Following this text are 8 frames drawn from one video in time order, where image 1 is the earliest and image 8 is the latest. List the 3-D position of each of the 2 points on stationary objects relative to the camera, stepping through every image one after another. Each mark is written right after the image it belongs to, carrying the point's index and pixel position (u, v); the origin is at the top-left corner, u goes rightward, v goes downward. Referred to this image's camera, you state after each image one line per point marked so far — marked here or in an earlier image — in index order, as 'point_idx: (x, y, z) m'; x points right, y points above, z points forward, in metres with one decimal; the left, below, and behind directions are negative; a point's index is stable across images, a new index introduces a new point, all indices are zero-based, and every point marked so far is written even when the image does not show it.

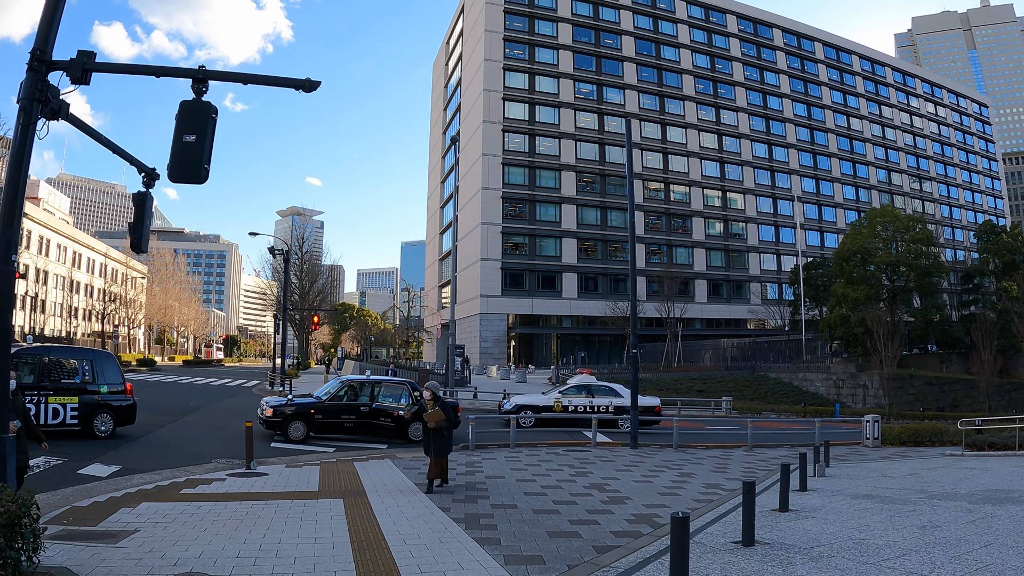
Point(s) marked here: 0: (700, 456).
0: (+4.3, -3.8, +13.6) m
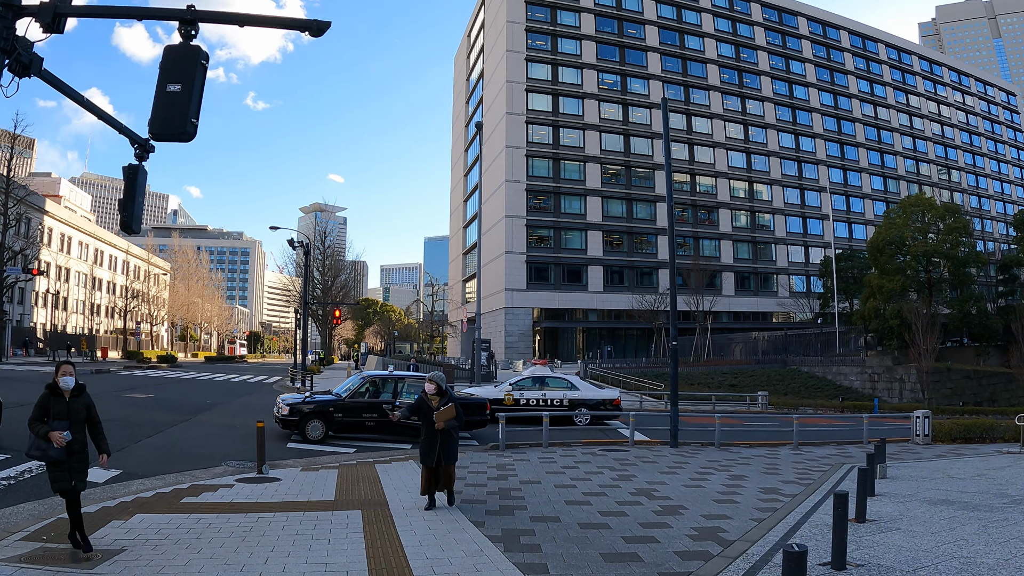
0: (+4.9, -3.5, +12.6) m
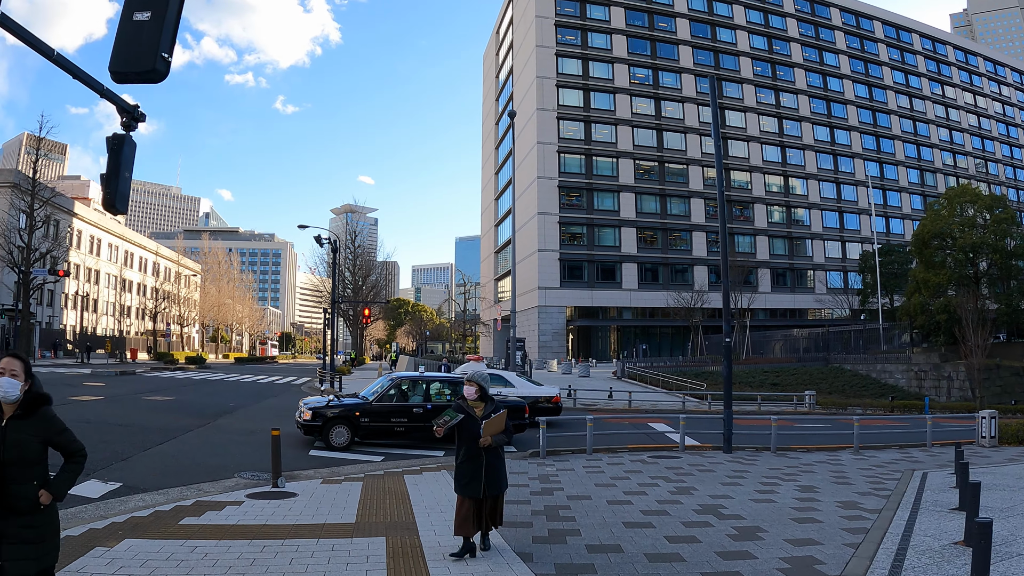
0: (+5.7, -3.3, +11.5) m
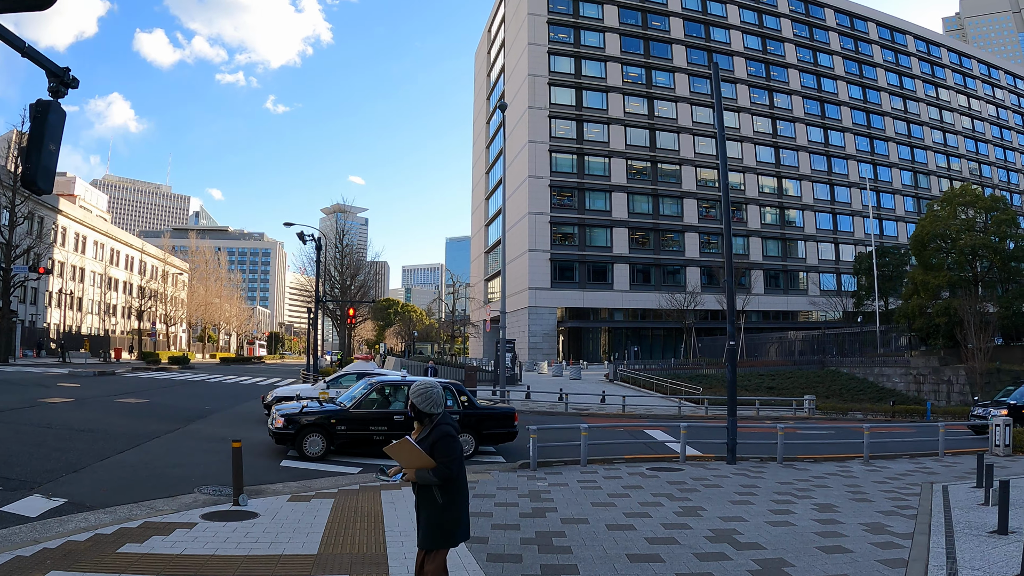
0: (+5.5, -3.3, +10.7) m
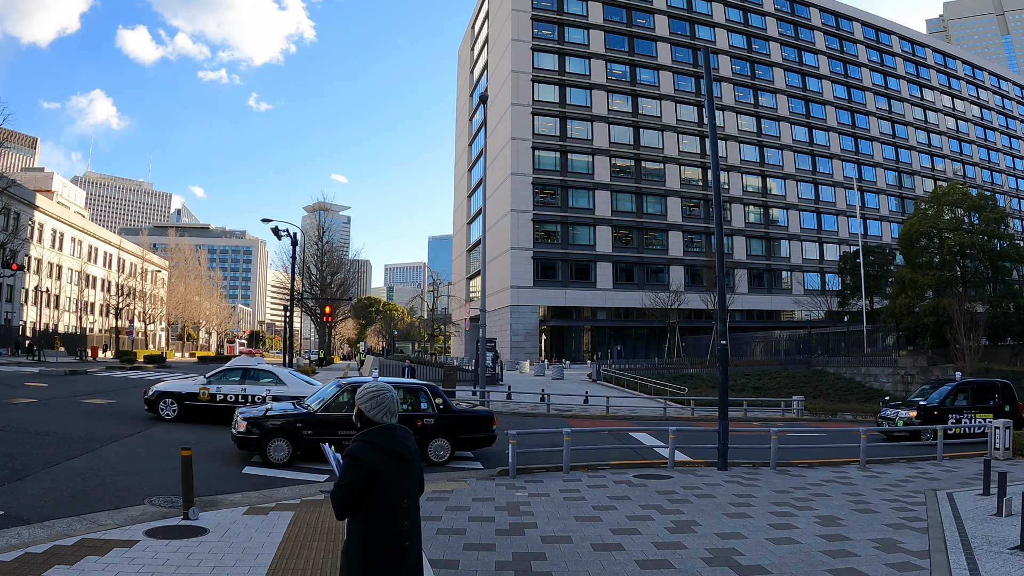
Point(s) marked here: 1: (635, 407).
0: (+5.1, -3.2, +10.1) m
1: (+4.0, -3.9, +19.8) m
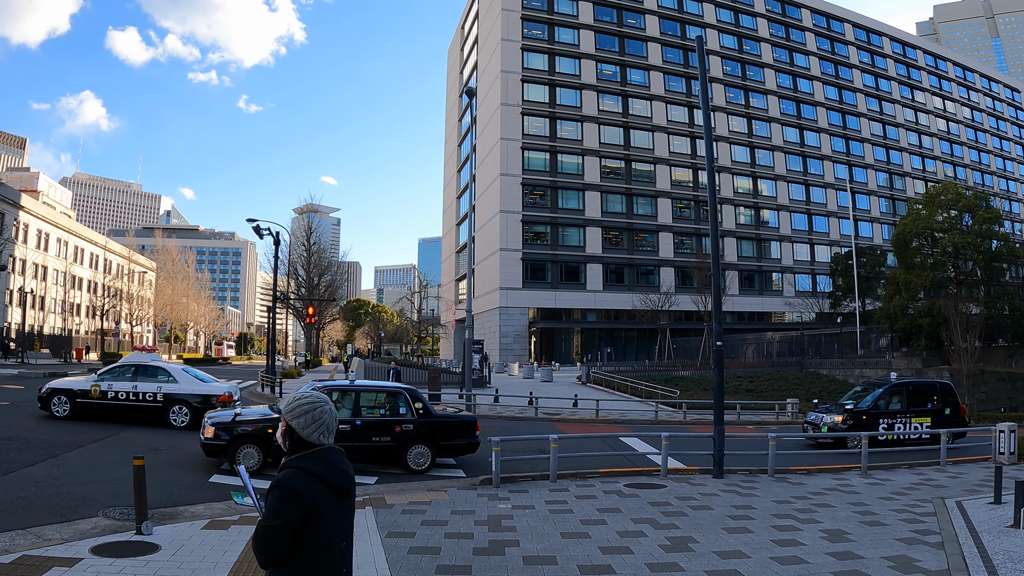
0: (+4.9, -3.2, +9.6) m
1: (+3.7, -3.9, +19.3) m
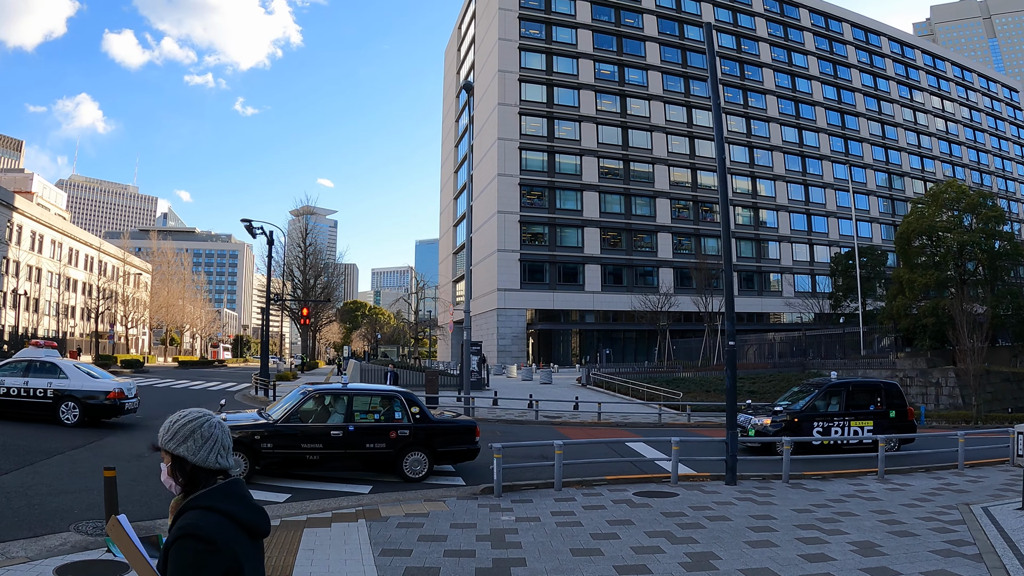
0: (+4.9, -3.1, +9.1) m
1: (+3.7, -3.9, +18.8) m
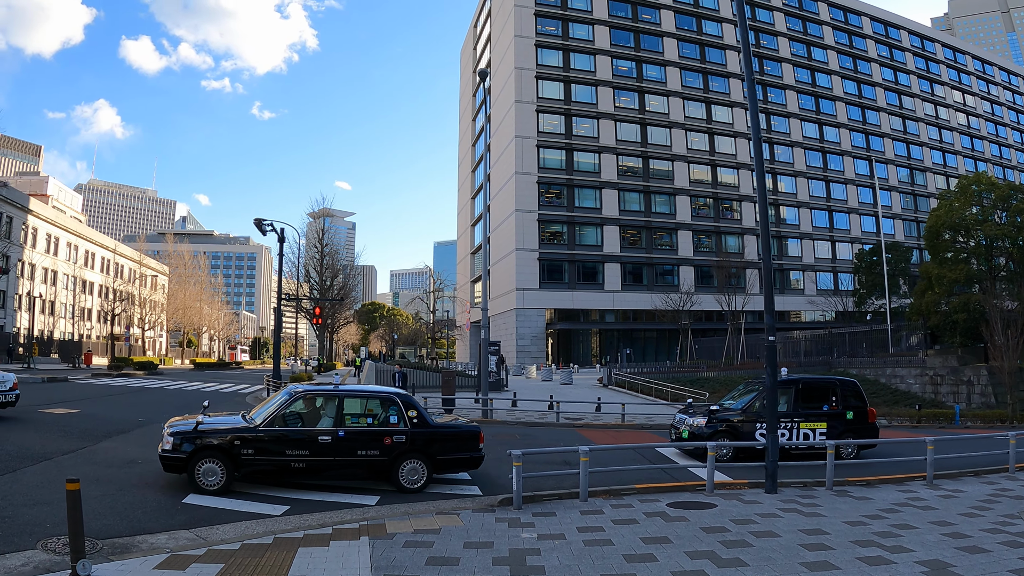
0: (+5.2, -3.0, +8.3) m
1: (+4.2, -3.8, +17.9) m
